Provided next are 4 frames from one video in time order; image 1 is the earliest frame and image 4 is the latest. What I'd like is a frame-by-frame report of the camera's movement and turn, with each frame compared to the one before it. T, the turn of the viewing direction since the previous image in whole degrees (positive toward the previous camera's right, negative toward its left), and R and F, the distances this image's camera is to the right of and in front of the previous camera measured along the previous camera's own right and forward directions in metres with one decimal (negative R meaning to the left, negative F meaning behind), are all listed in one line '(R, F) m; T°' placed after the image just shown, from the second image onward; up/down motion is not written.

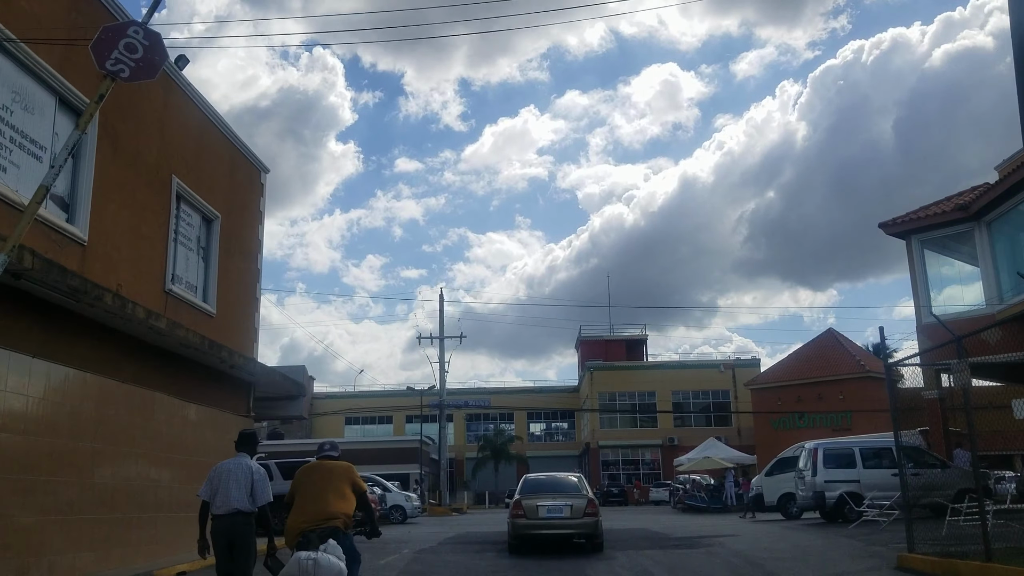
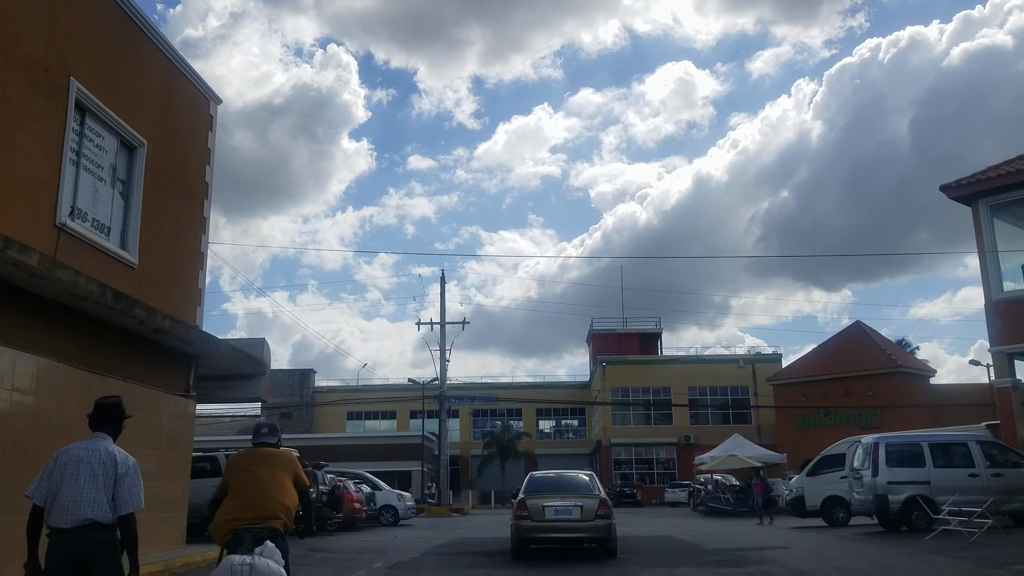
(+0.2, +3.2) m; -1°
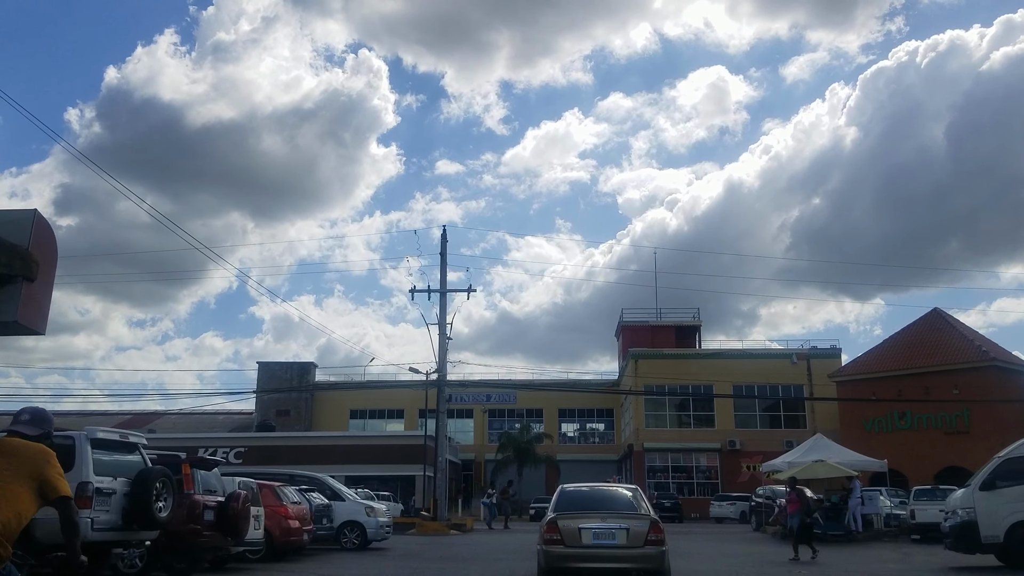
(+0.4, +7.6) m; -2°
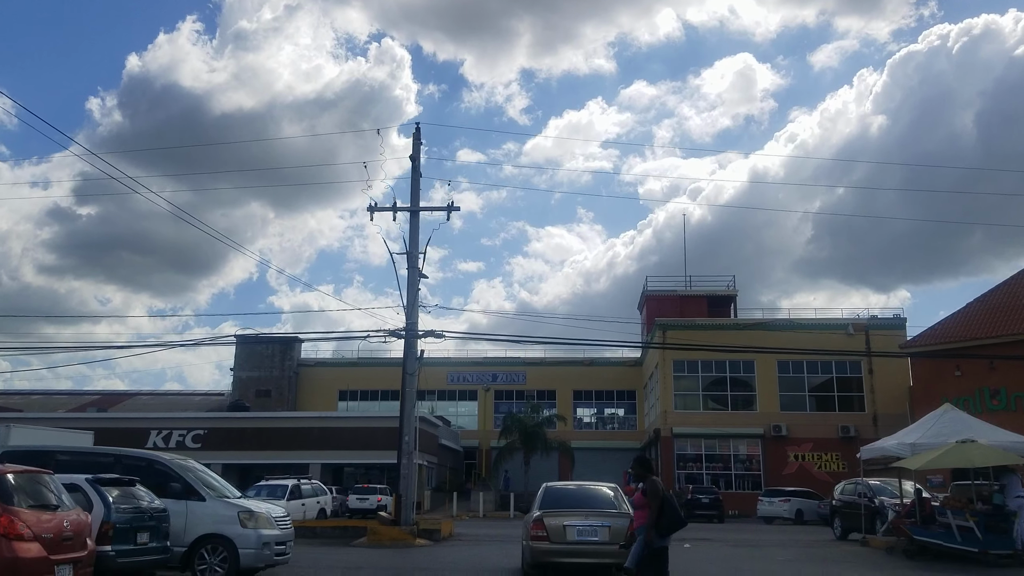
(+0.8, +8.1) m; -1°
